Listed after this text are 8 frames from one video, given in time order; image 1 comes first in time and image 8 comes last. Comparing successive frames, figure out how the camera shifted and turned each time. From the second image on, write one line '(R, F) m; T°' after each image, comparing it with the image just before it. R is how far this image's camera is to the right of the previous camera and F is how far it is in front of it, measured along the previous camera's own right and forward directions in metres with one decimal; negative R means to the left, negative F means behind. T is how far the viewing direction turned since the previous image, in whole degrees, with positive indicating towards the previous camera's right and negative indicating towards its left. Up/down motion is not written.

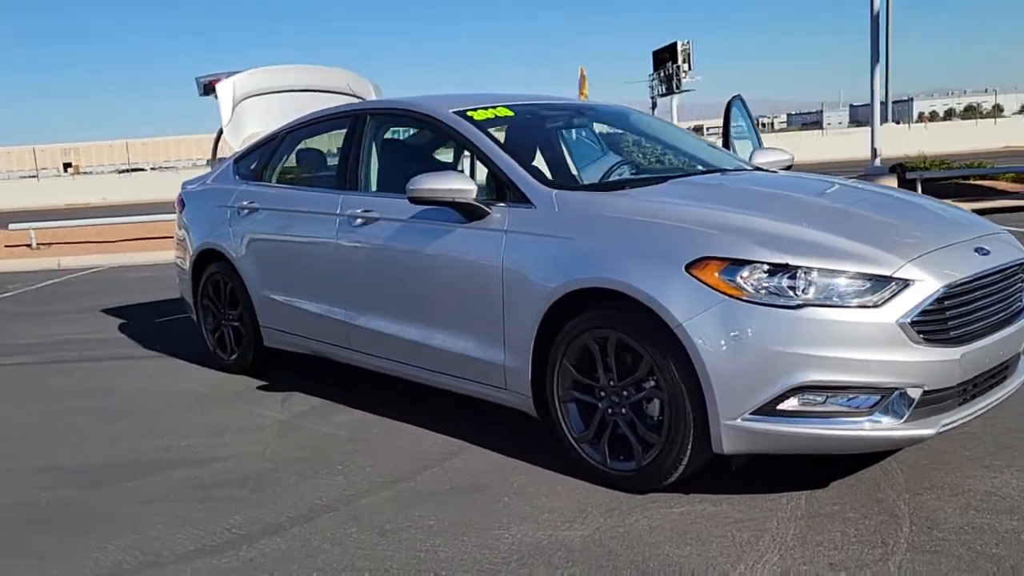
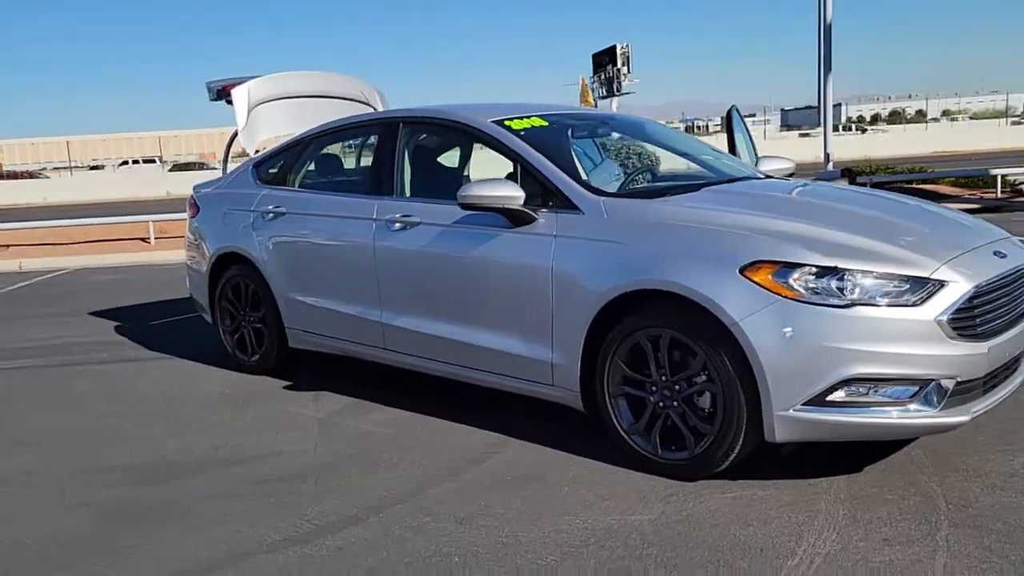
(-0.5, -0.2) m; +4°
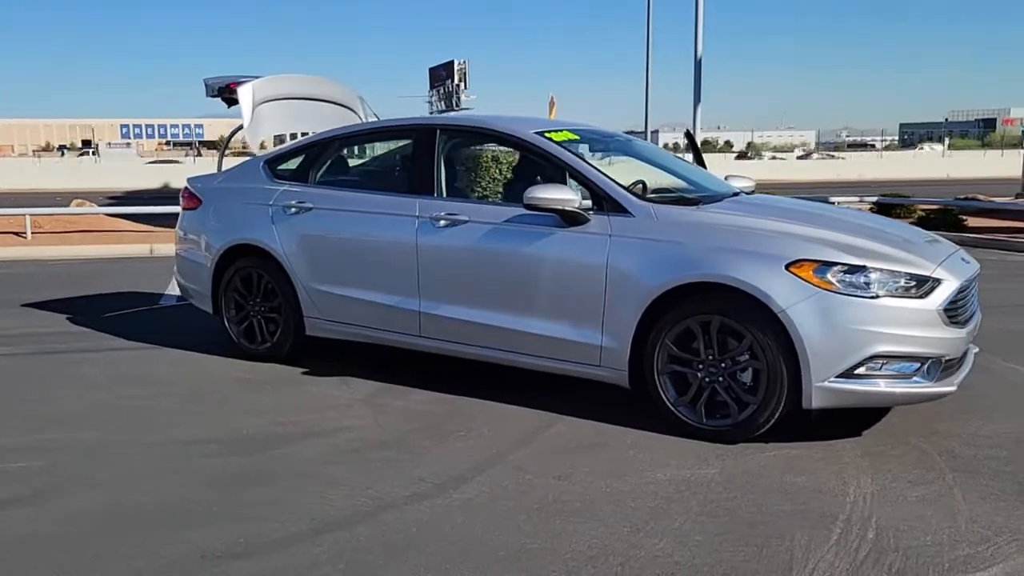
(-1.3, -0.5) m; +11°
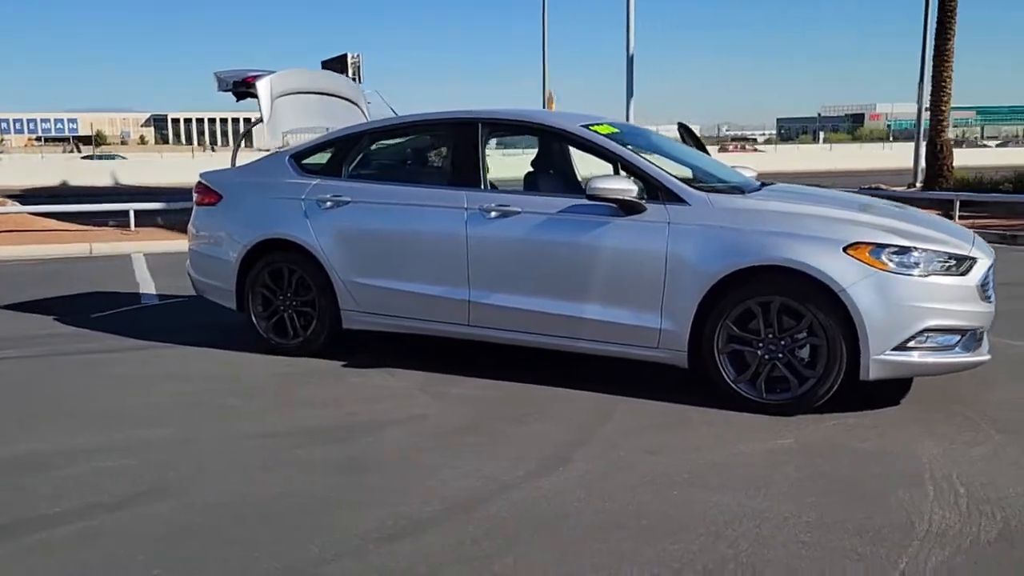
(-1.0, -0.1) m; +6°
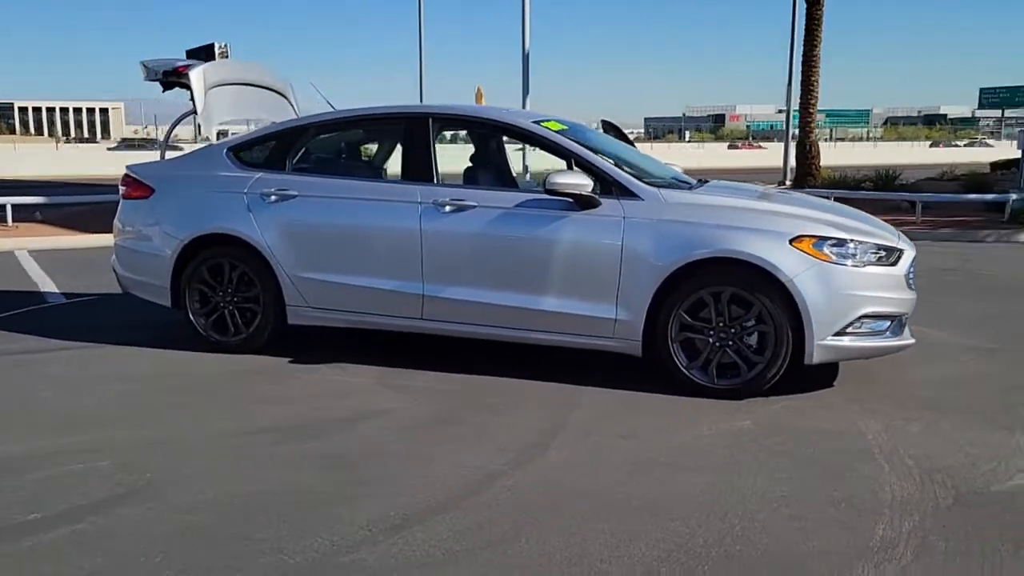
(-0.5, -0.1) m; +8°
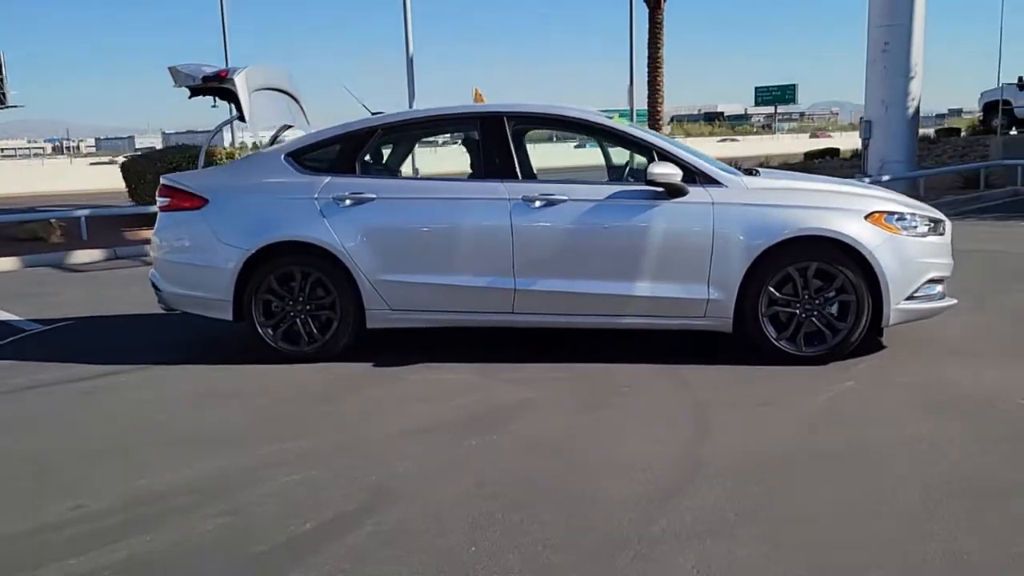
(-1.8, 0.0) m; +11°
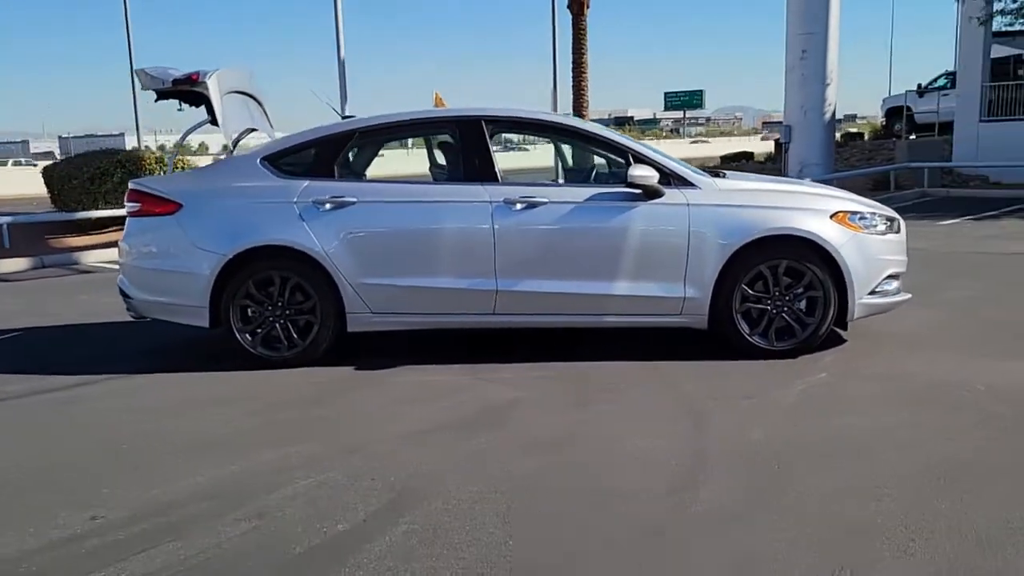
(-0.5, -0.1) m; +5°
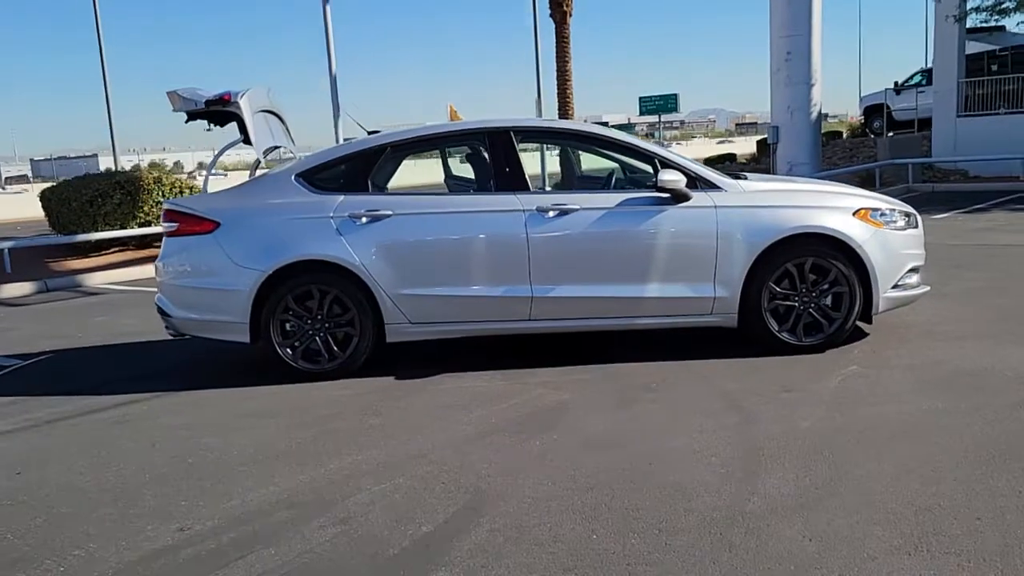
(-0.4, -0.1) m; +1°
